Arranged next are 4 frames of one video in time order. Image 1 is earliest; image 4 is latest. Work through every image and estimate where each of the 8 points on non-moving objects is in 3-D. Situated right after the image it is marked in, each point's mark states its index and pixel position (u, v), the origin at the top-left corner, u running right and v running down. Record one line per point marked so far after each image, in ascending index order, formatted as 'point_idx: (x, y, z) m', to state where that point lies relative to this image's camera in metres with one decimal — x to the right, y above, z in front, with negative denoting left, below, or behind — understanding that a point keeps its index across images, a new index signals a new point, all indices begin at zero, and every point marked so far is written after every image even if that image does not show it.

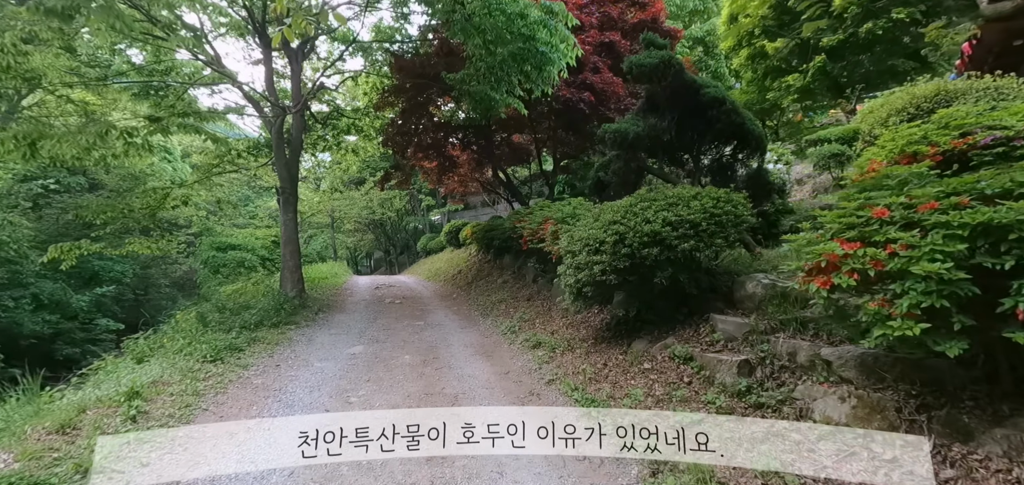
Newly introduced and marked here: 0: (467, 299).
0: (-0.9, -1.2, +9.4) m
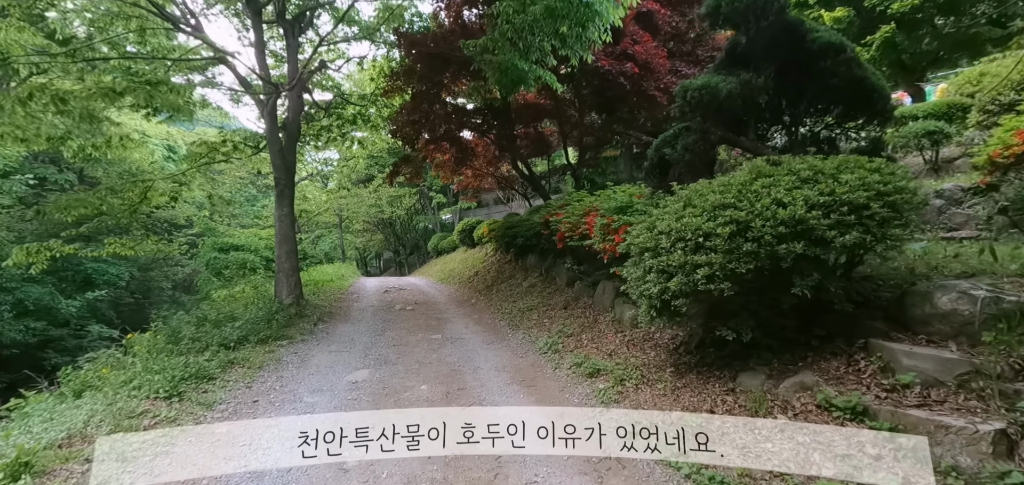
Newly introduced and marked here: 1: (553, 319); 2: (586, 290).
0: (-0.4, -1.2, +8.2) m
1: (+0.5, -1.0, +6.0) m
2: (+1.0, -0.7, +6.3) m
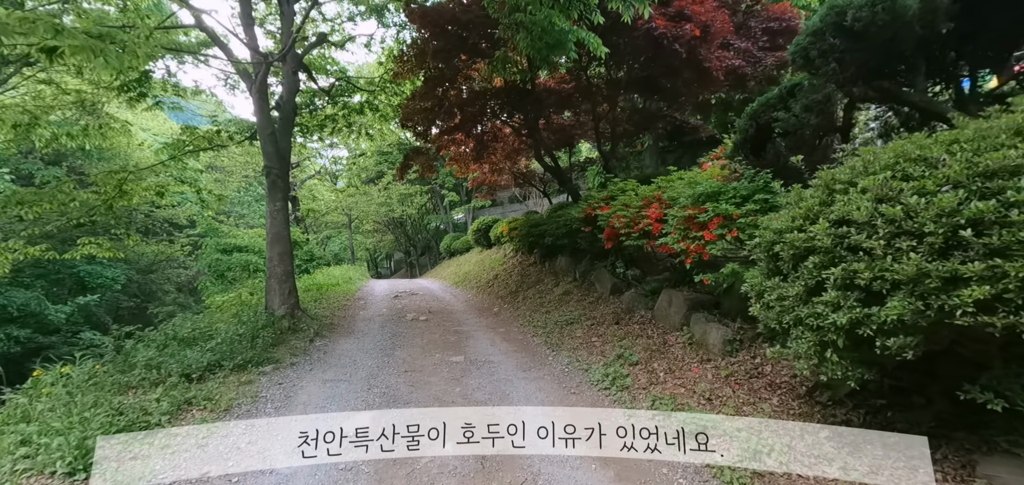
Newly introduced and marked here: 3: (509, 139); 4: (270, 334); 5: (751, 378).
0: (+0.1, -1.2, +7.0) m
1: (+1.0, -1.0, +4.8) m
2: (+1.5, -0.7, +5.1) m
3: (-0.1, +2.7, +11.7) m
4: (-2.9, -1.1, +5.3) m
5: (+1.7, -0.9, +3.1) m
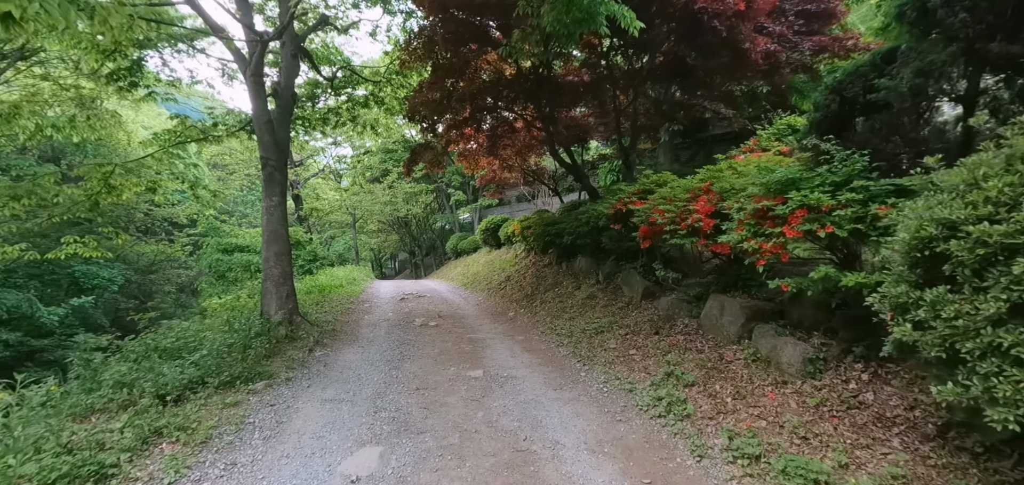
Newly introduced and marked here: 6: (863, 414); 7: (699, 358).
0: (+0.3, -1.1, +6.4) m
1: (+1.2, -1.0, +4.2) m
2: (+1.7, -0.6, +4.5) m
3: (+0.2, +2.7, +11.1) m
4: (-2.6, -1.1, +4.7) m
5: (+1.9, -0.9, +2.5) m
6: (+1.9, -0.9, +2.4) m
7: (+1.5, -0.9, +3.6) m
